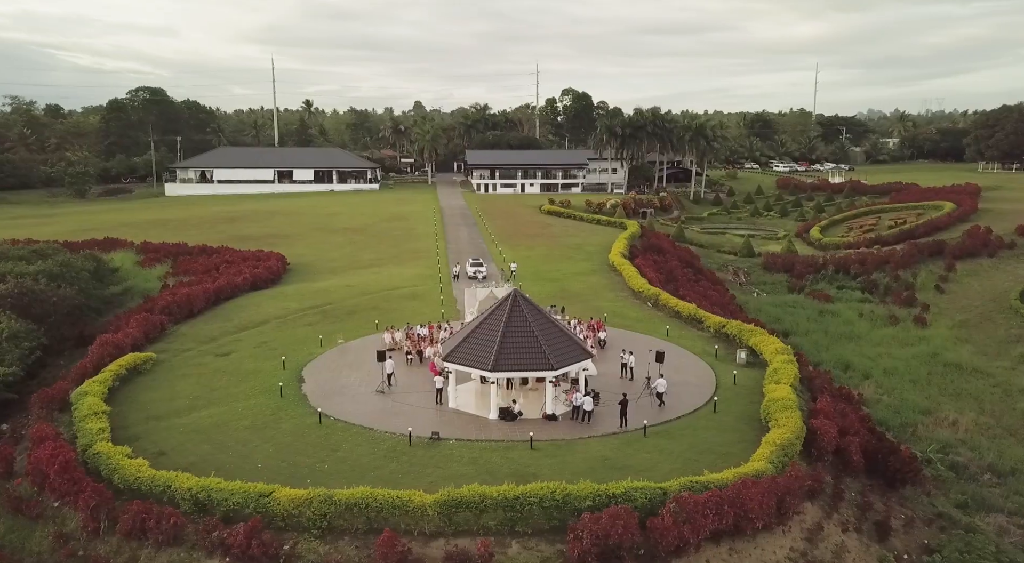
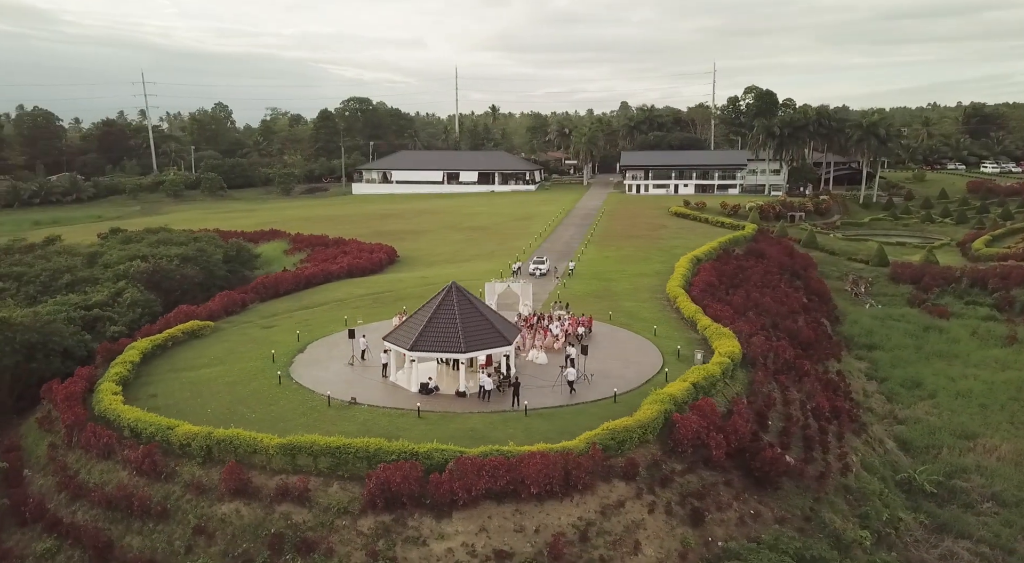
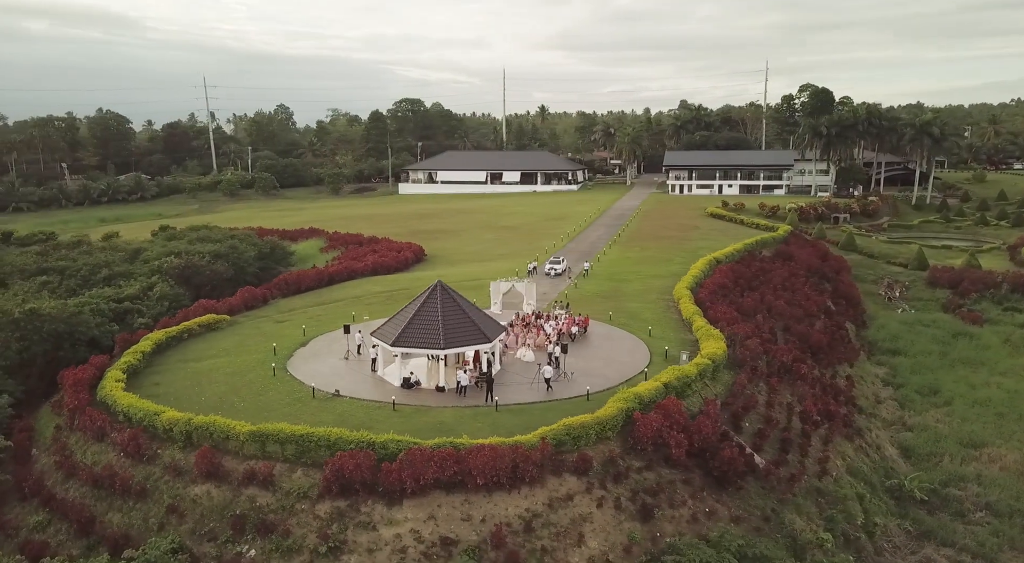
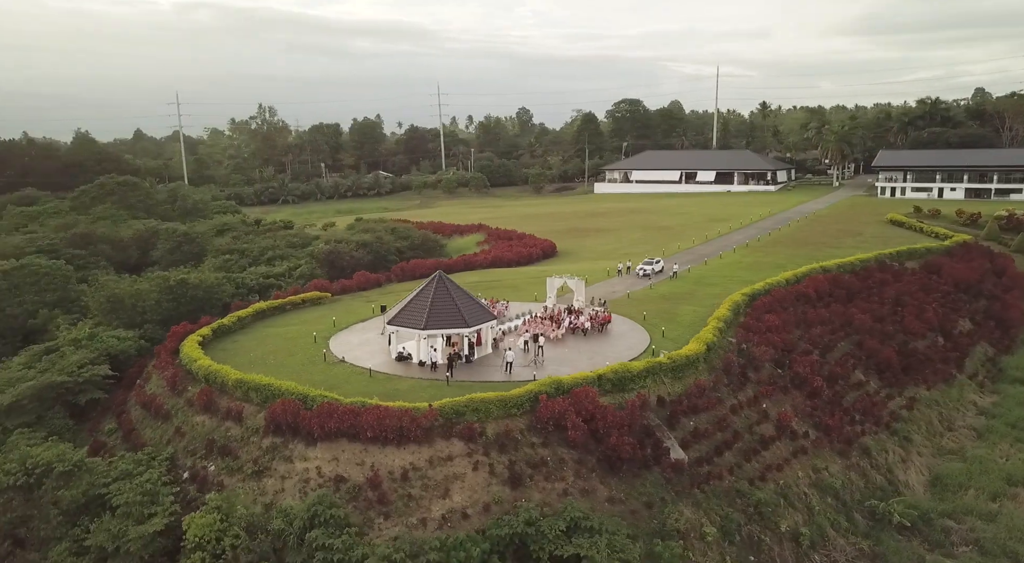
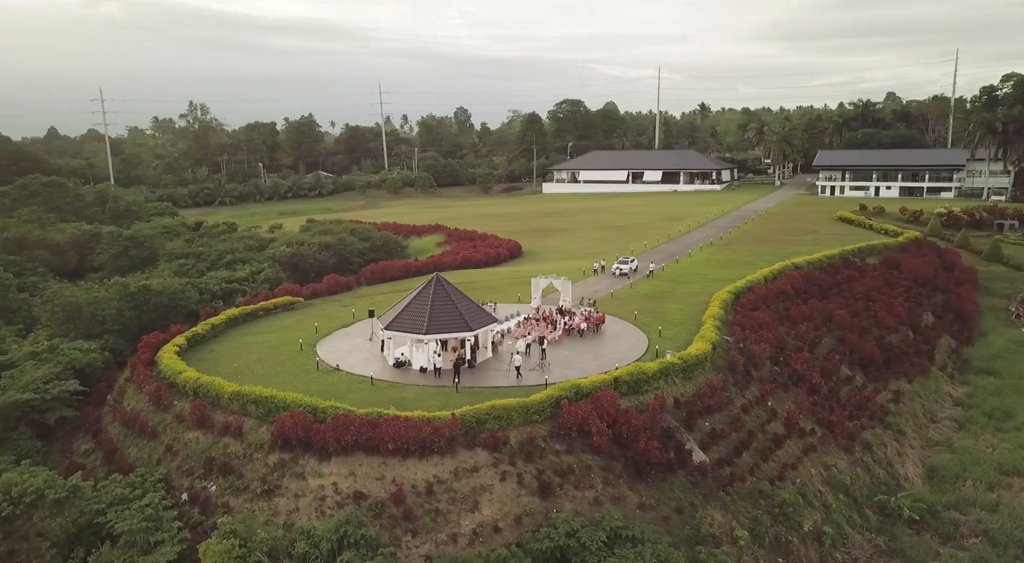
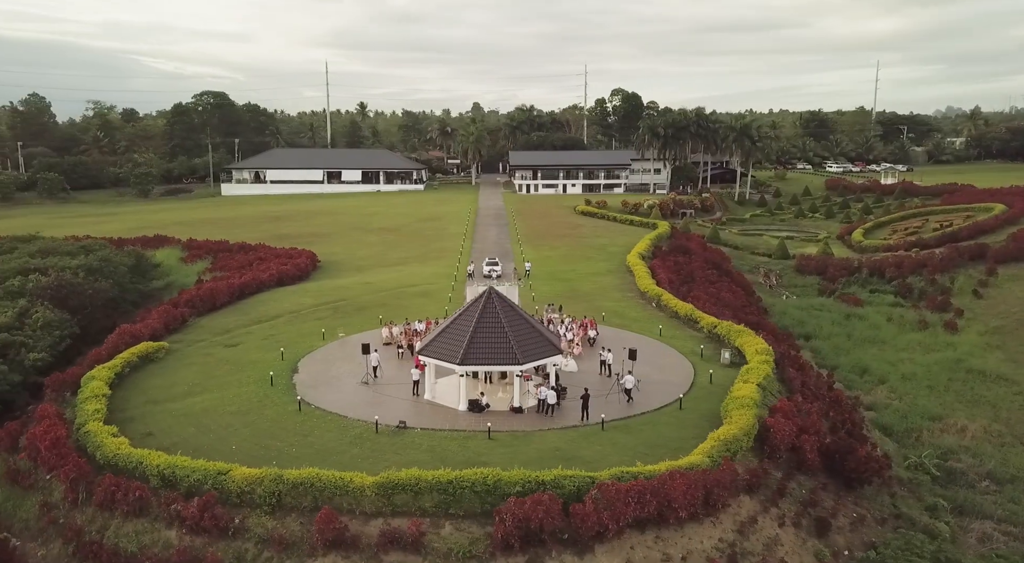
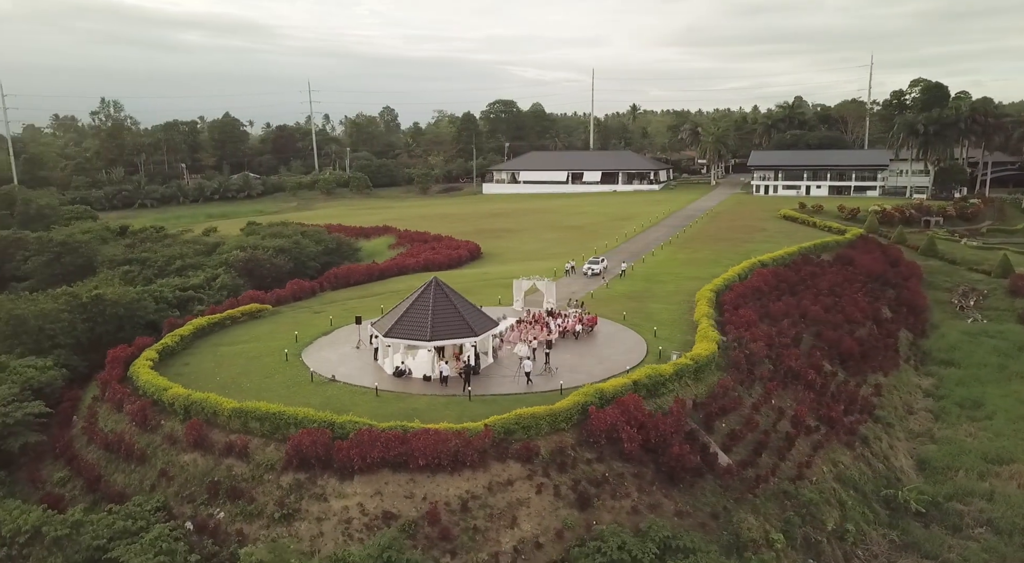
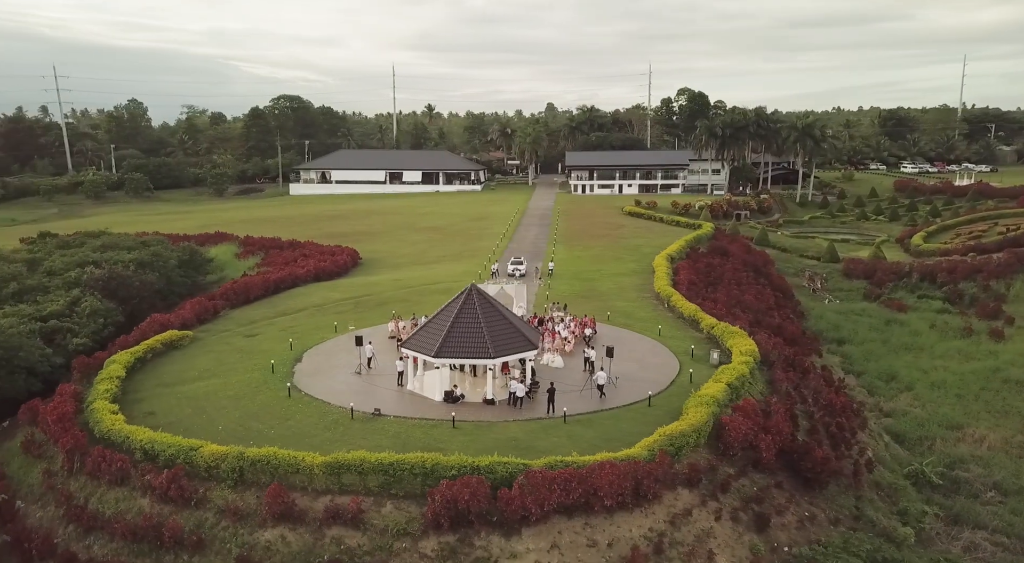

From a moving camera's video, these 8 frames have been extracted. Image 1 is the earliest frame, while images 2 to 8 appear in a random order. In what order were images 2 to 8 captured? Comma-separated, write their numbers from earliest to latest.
6, 8, 2, 3, 7, 5, 4
